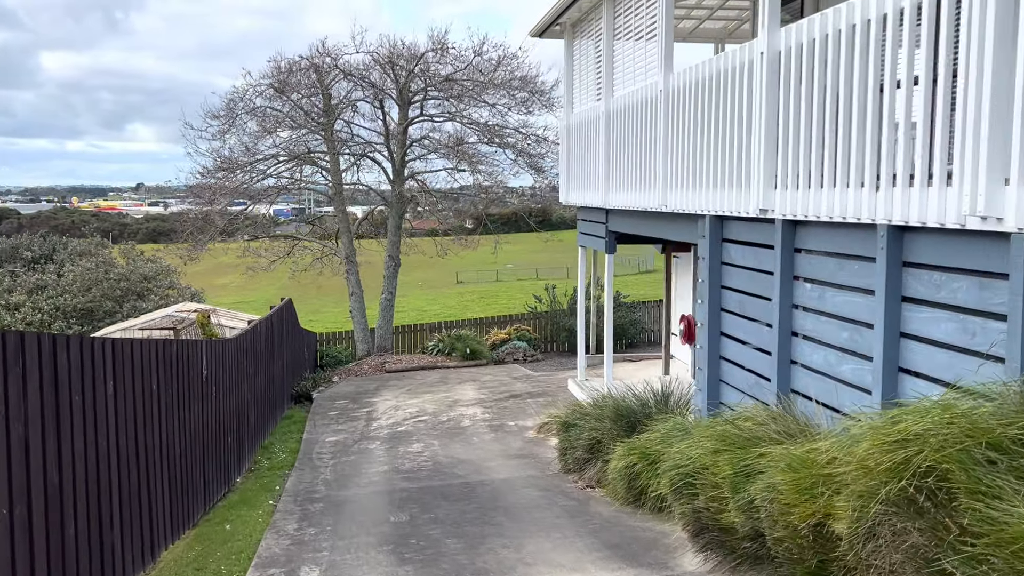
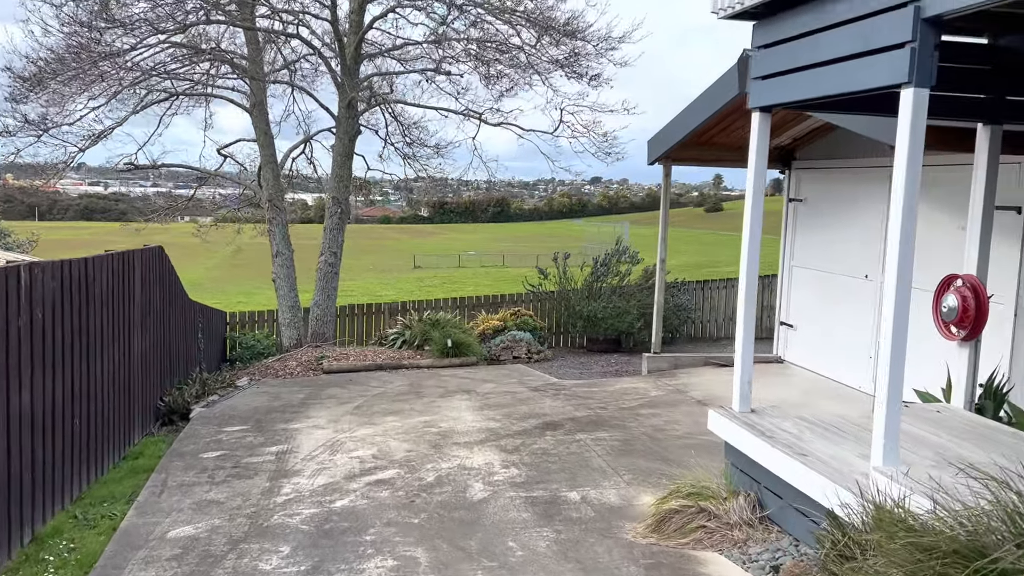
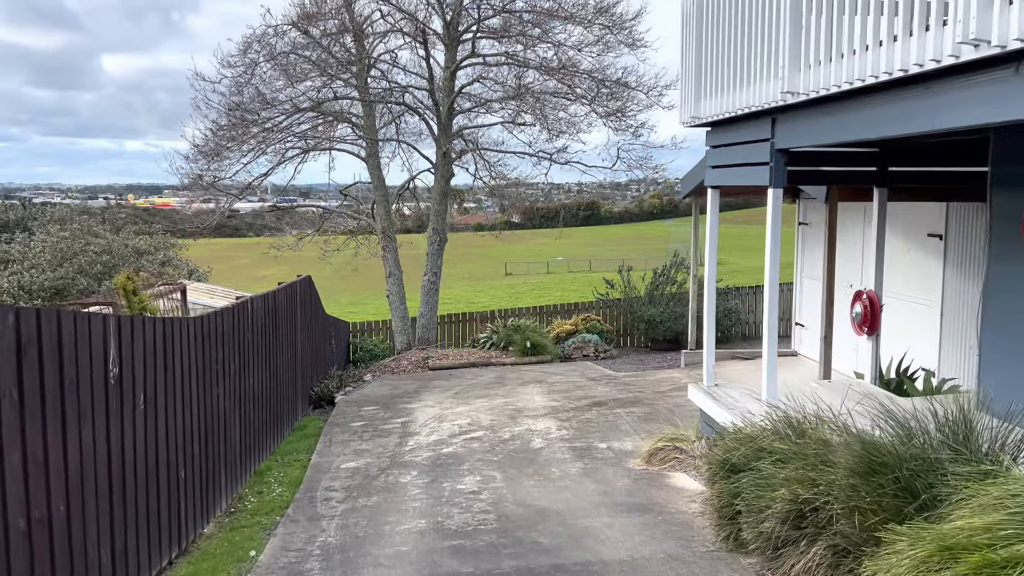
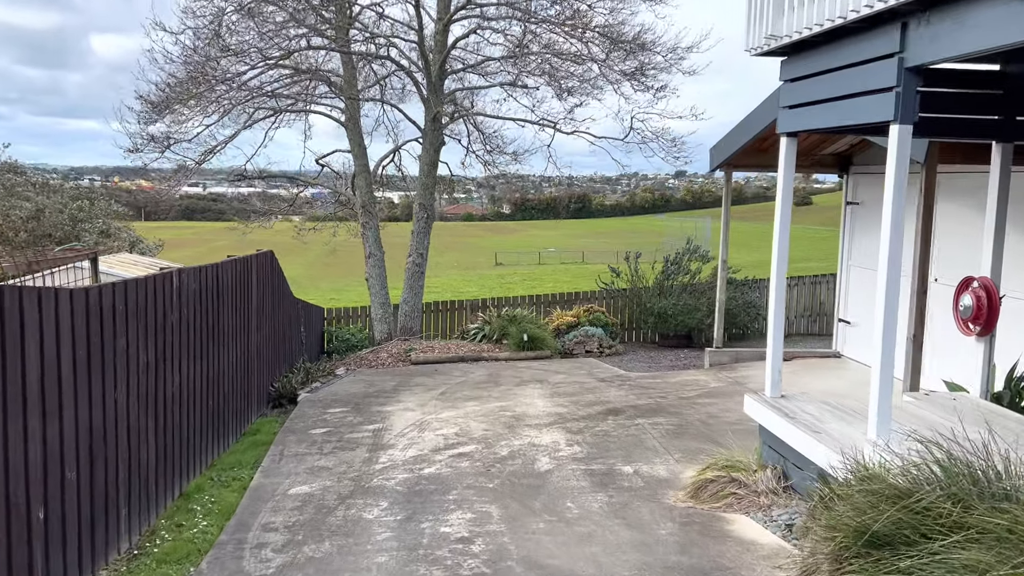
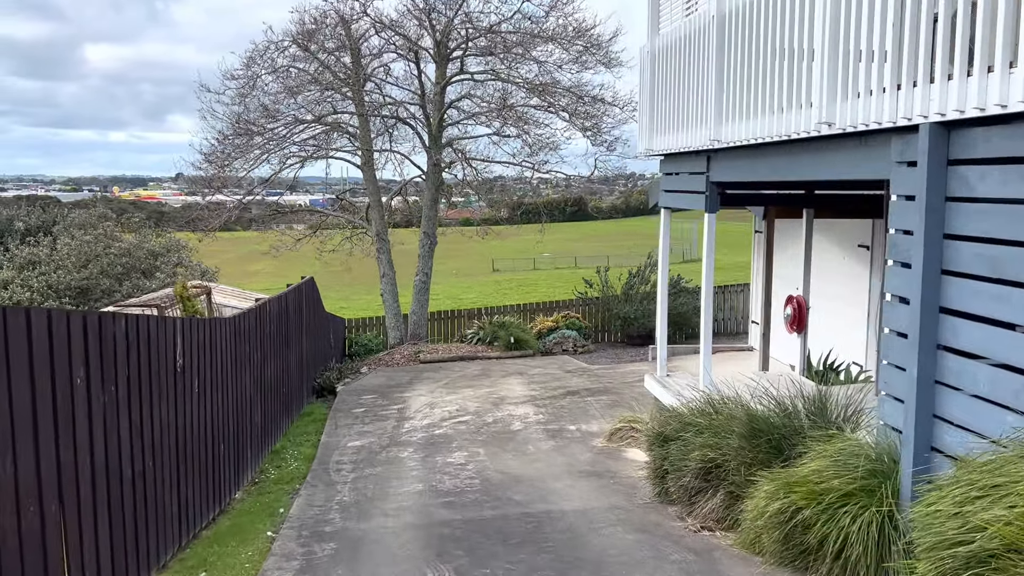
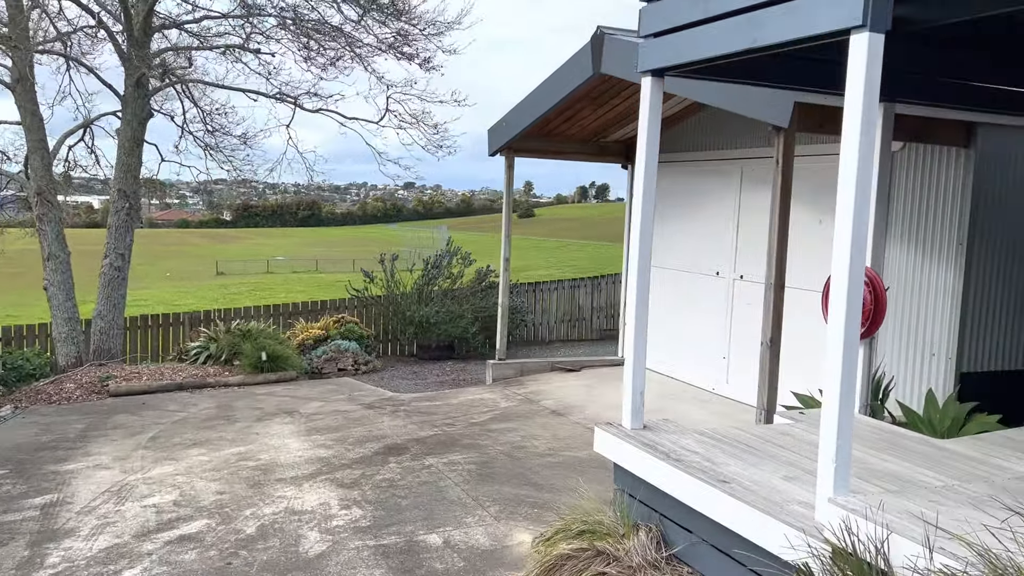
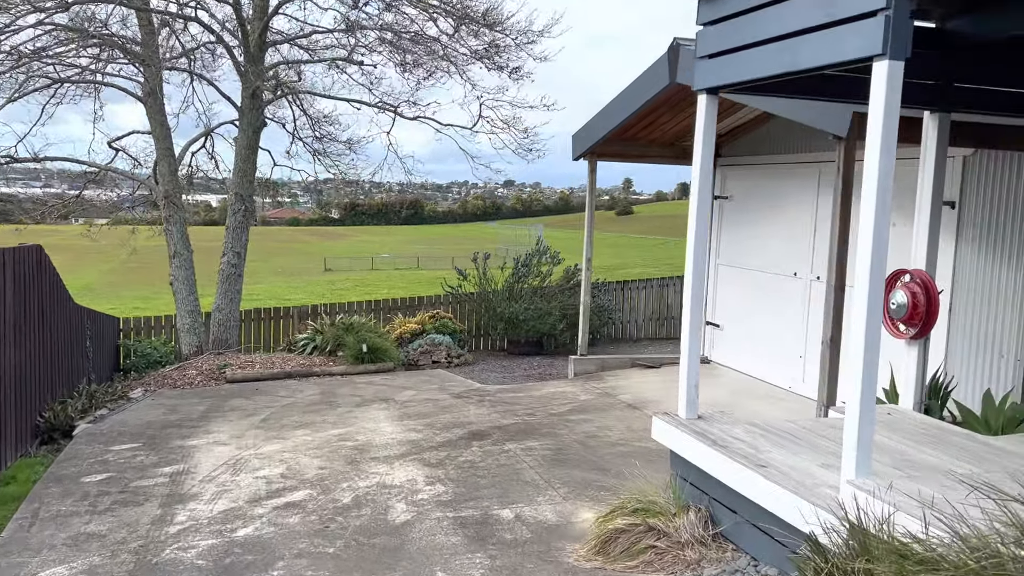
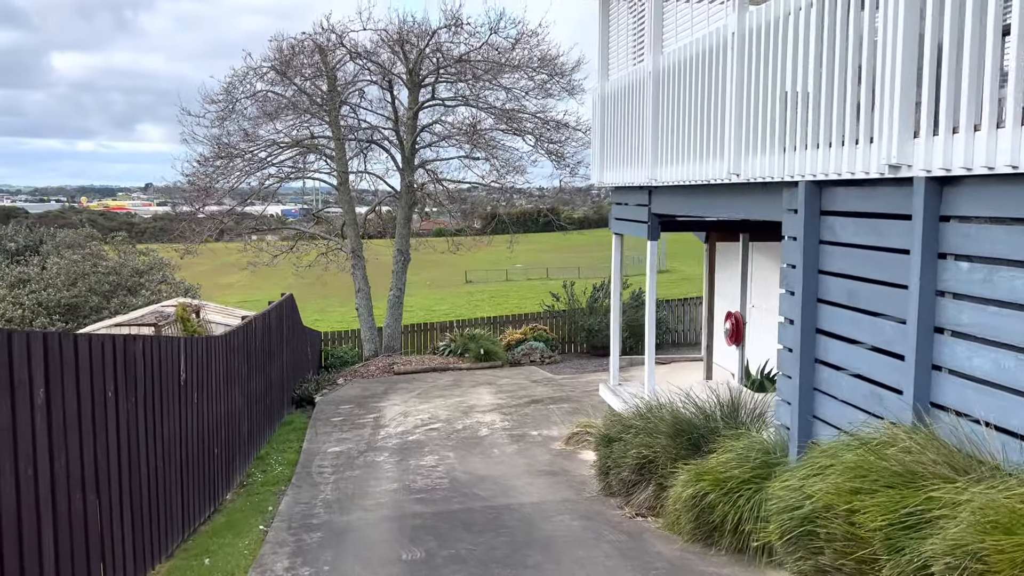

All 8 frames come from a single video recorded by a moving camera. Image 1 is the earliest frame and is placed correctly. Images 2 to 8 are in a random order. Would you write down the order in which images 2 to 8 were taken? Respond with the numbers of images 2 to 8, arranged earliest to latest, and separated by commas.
8, 5, 3, 4, 2, 7, 6
